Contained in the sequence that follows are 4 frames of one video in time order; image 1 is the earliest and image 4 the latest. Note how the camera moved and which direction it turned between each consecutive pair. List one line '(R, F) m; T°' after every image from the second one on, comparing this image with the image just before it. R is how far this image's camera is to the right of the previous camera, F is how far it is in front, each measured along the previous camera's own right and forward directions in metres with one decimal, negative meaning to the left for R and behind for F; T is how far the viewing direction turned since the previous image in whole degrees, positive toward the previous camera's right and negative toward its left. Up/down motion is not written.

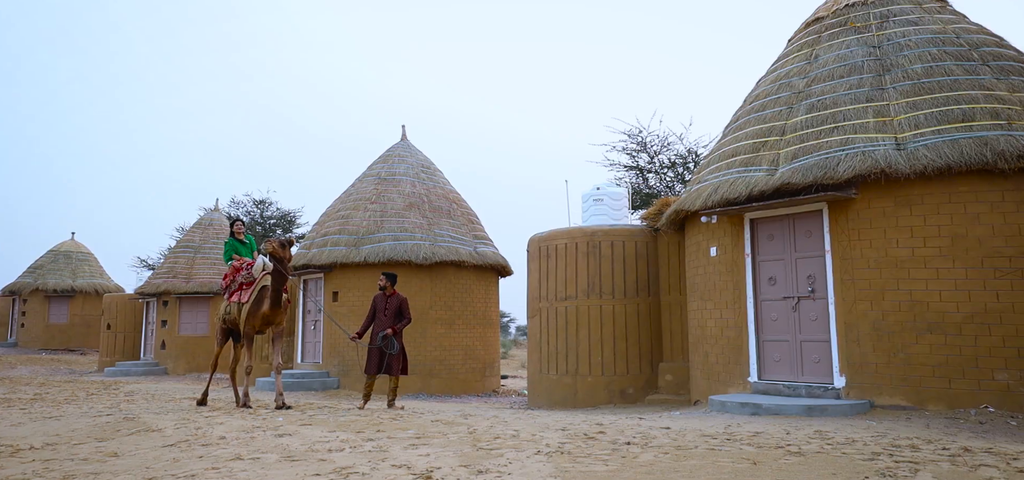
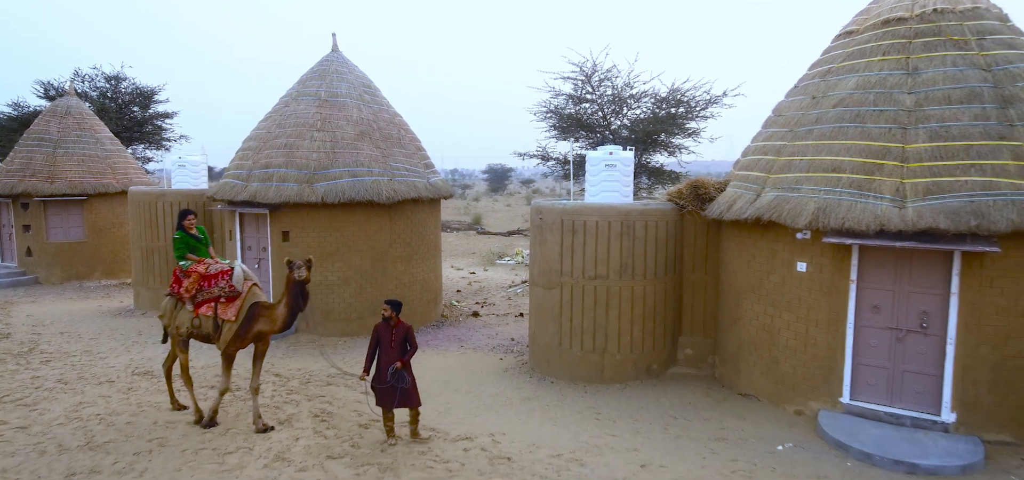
(-0.7, +0.4) m; +1°
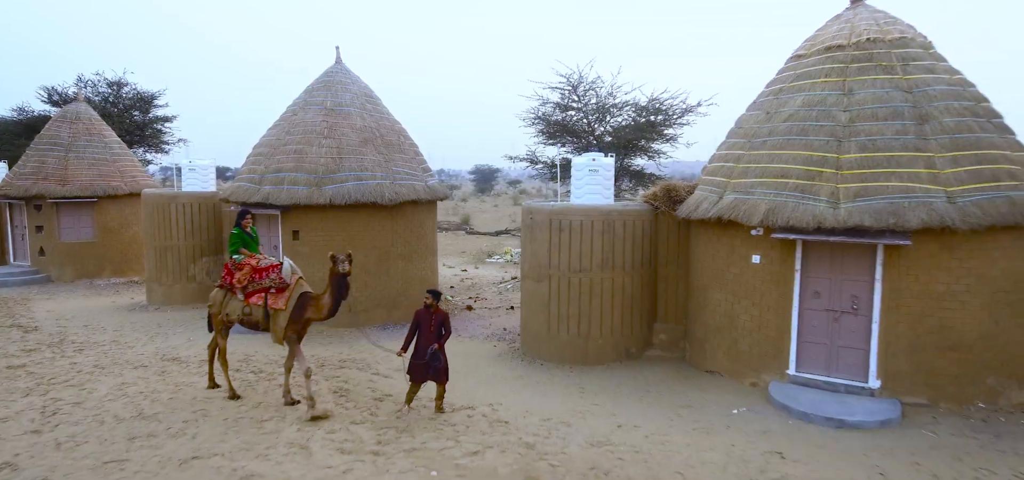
(-0.1, -0.9) m; +1°
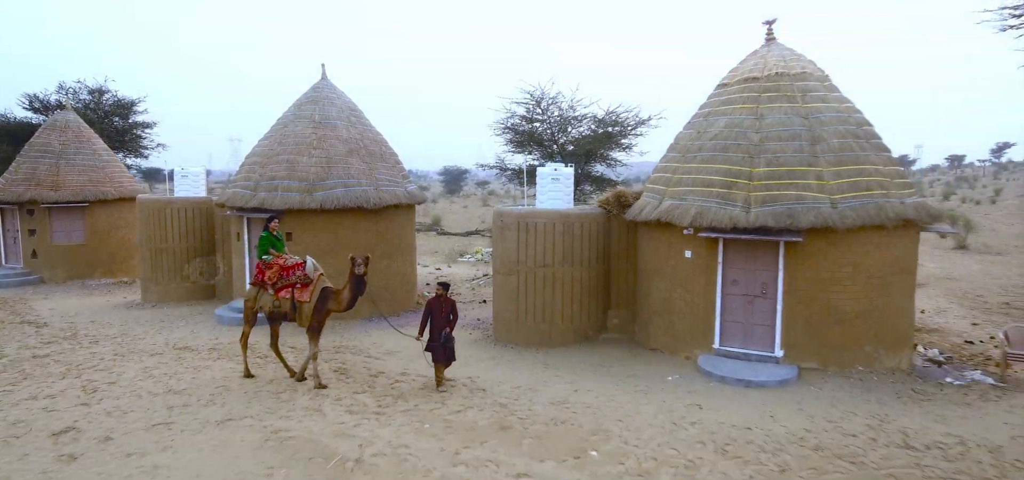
(-0.1, -1.2) m; +3°
